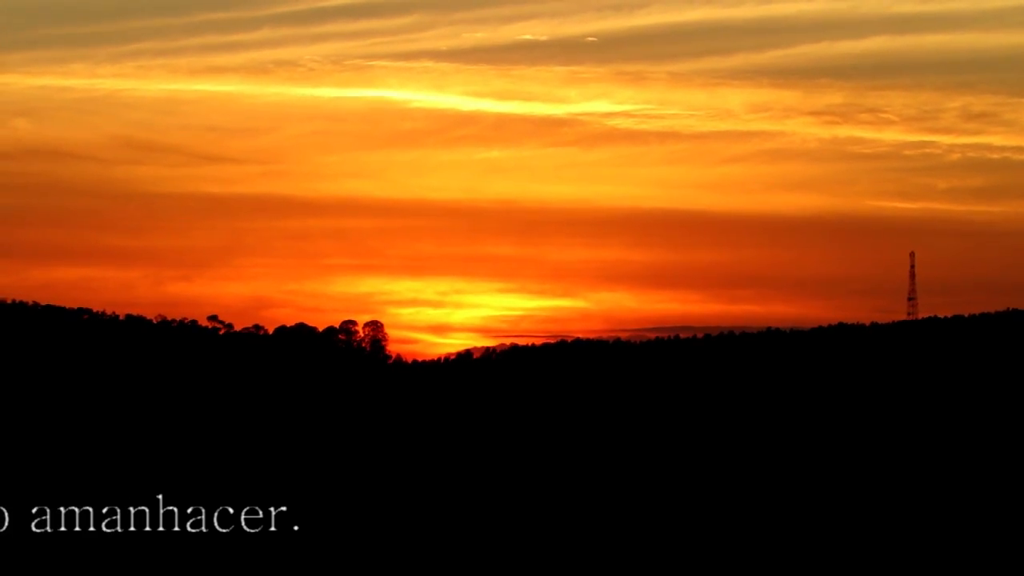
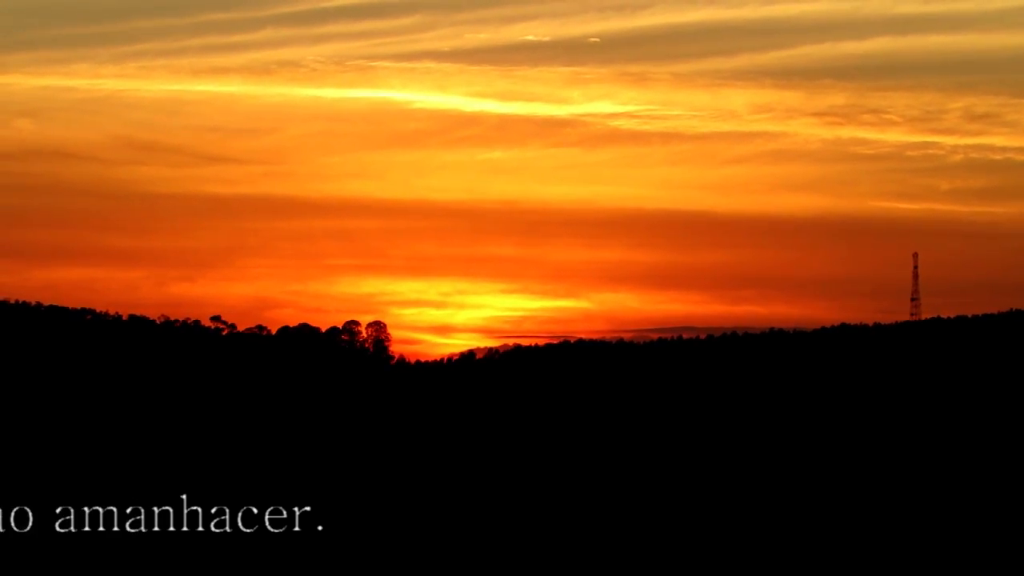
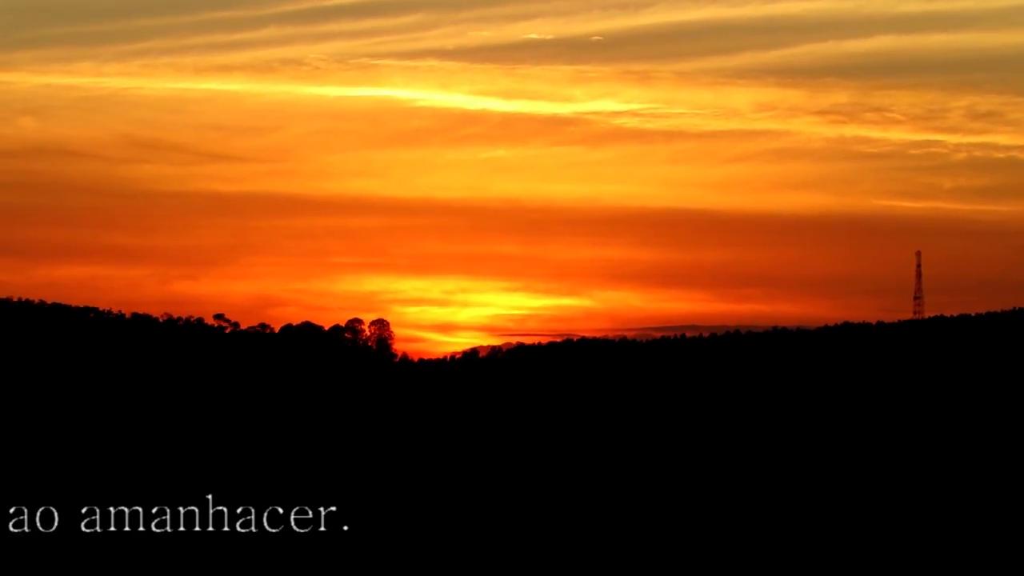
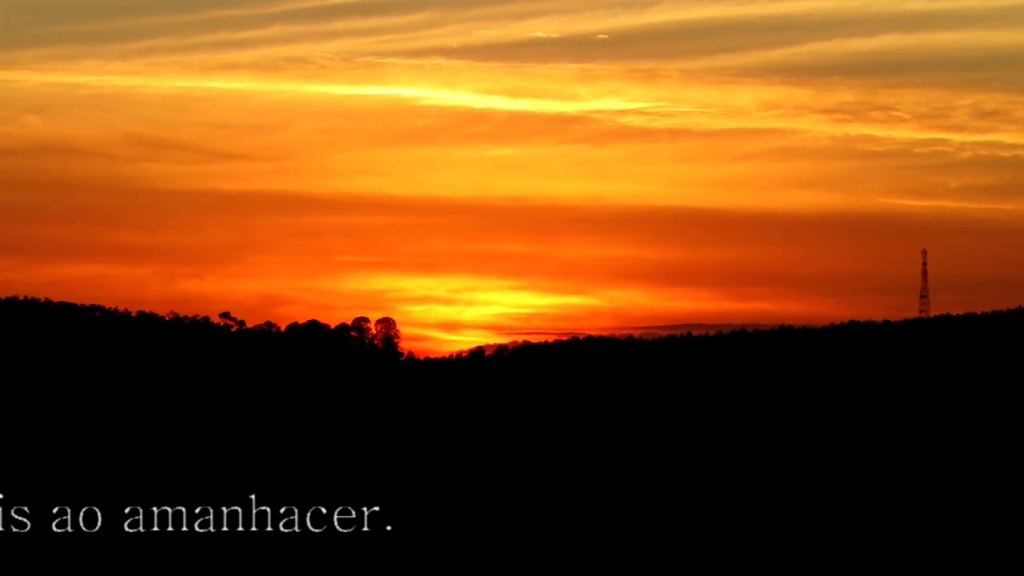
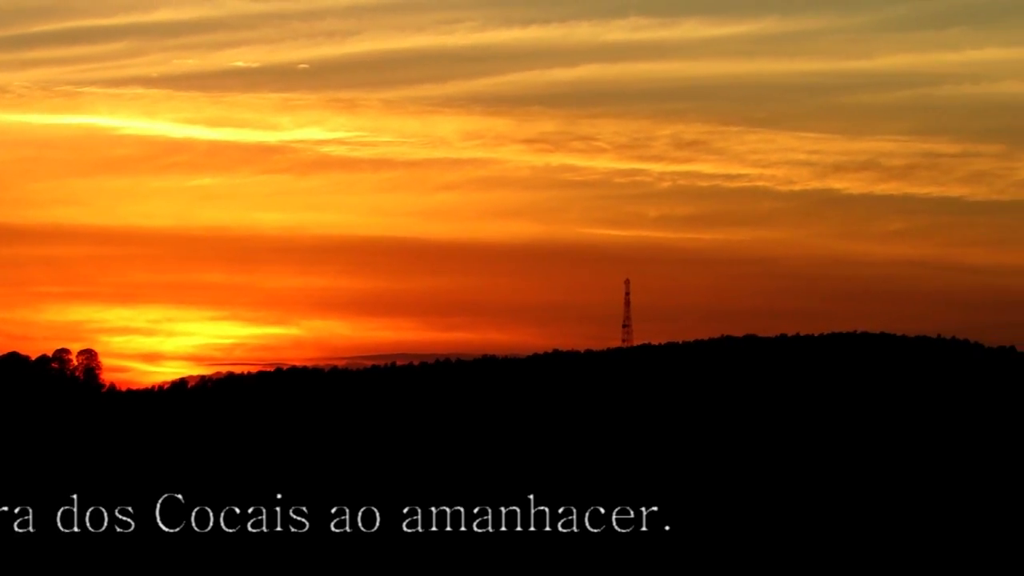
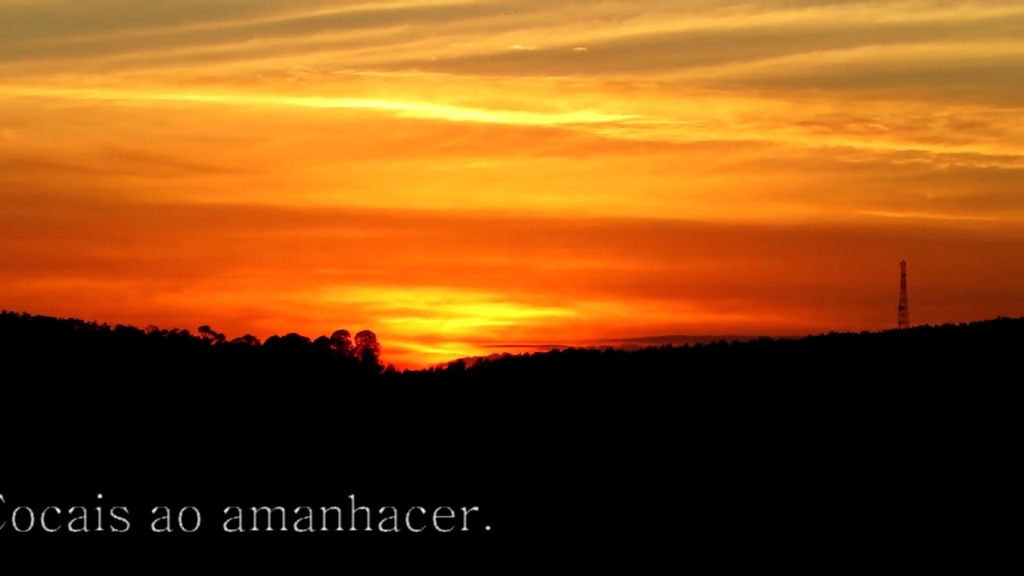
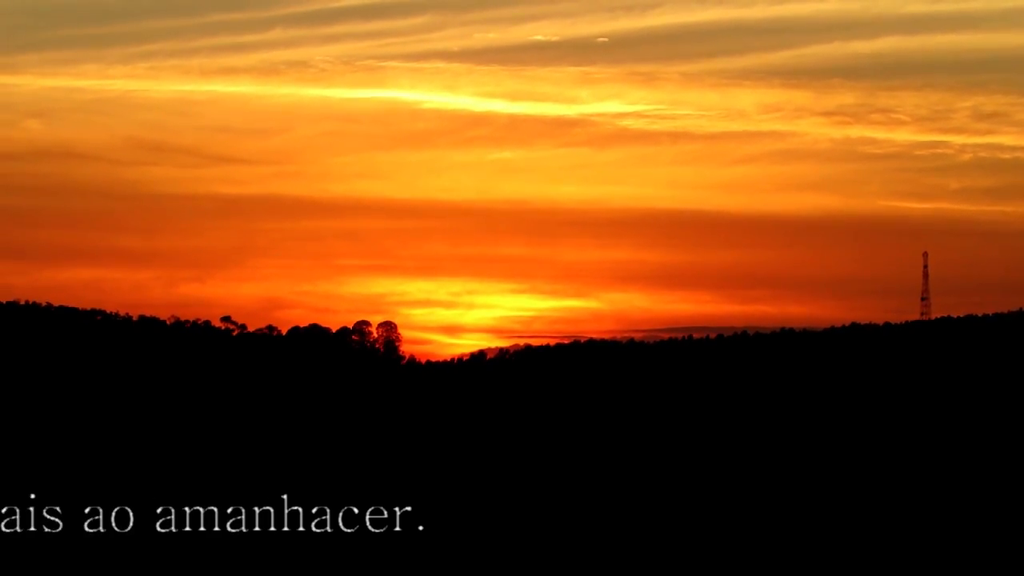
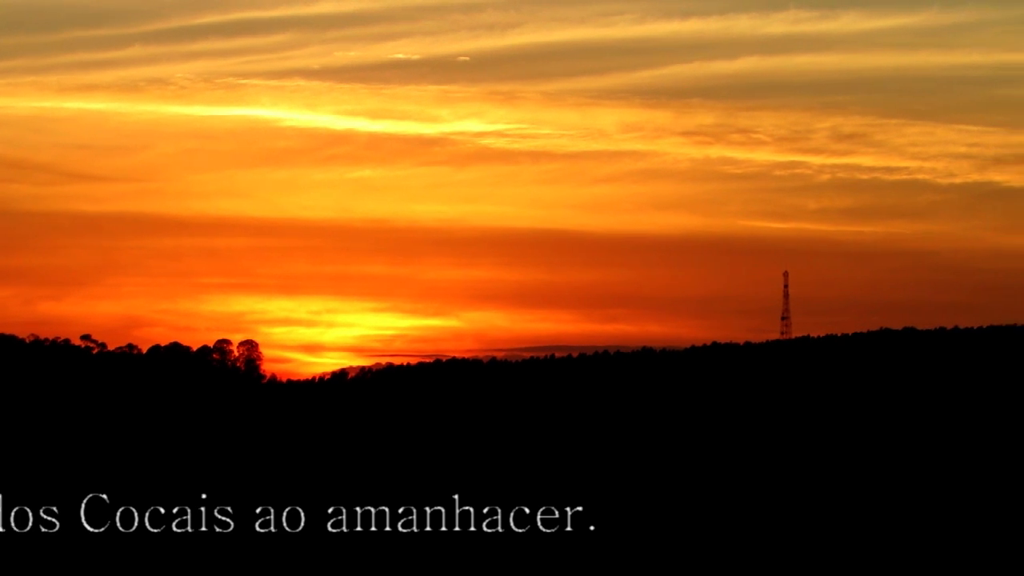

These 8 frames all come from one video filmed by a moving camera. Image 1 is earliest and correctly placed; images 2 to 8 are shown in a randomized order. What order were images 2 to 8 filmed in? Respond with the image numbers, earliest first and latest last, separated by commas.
2, 3, 4, 7, 6, 8, 5
